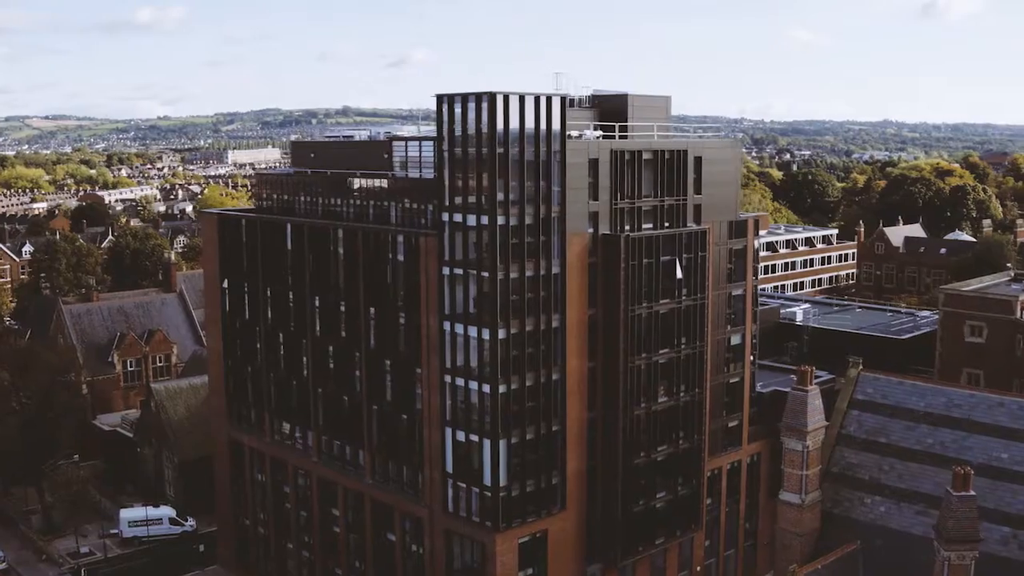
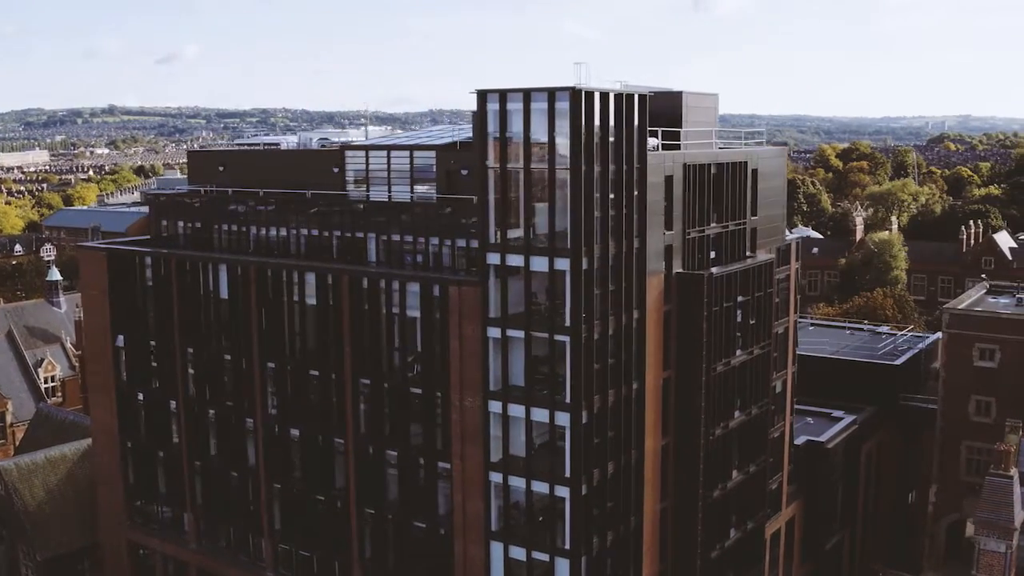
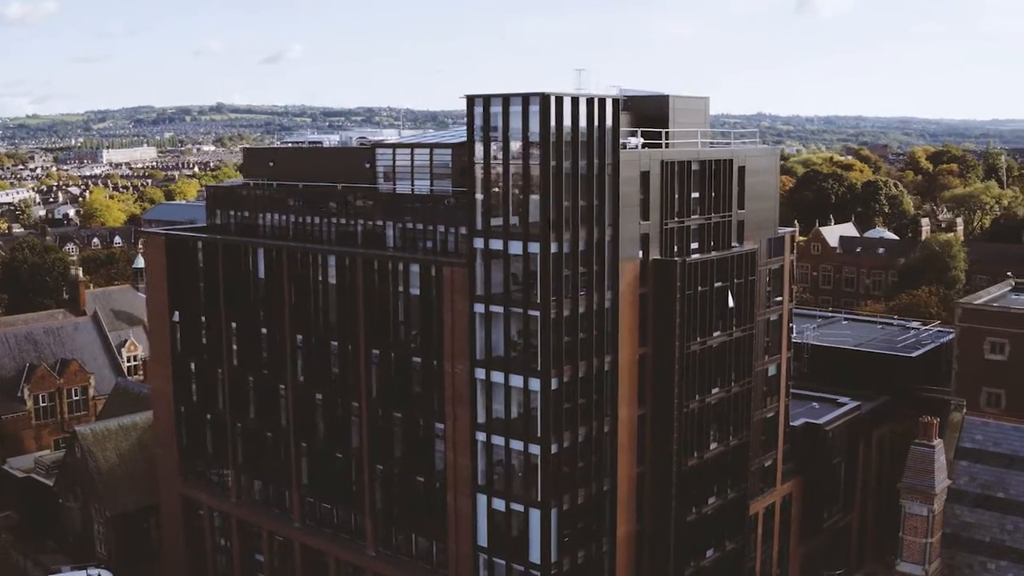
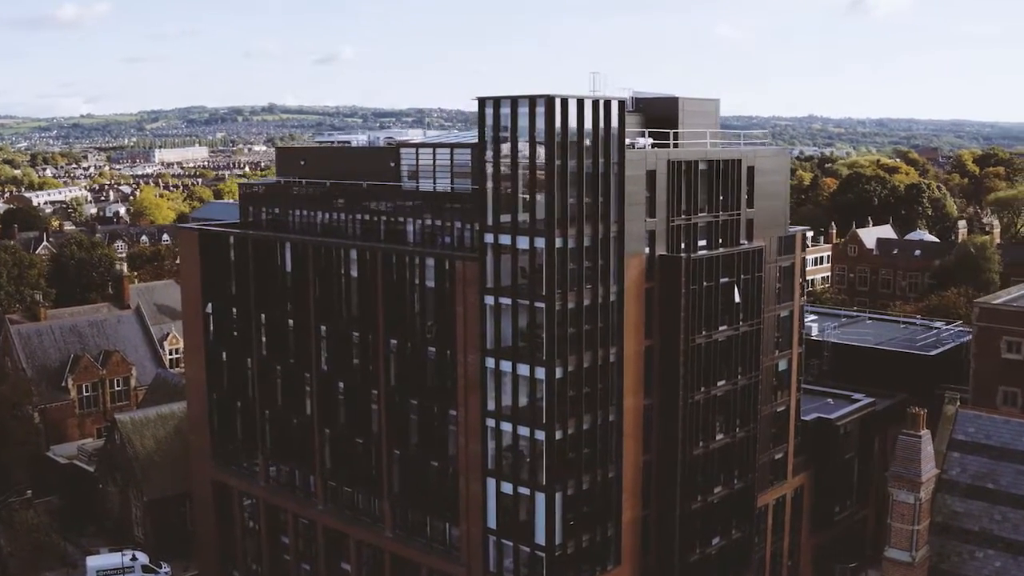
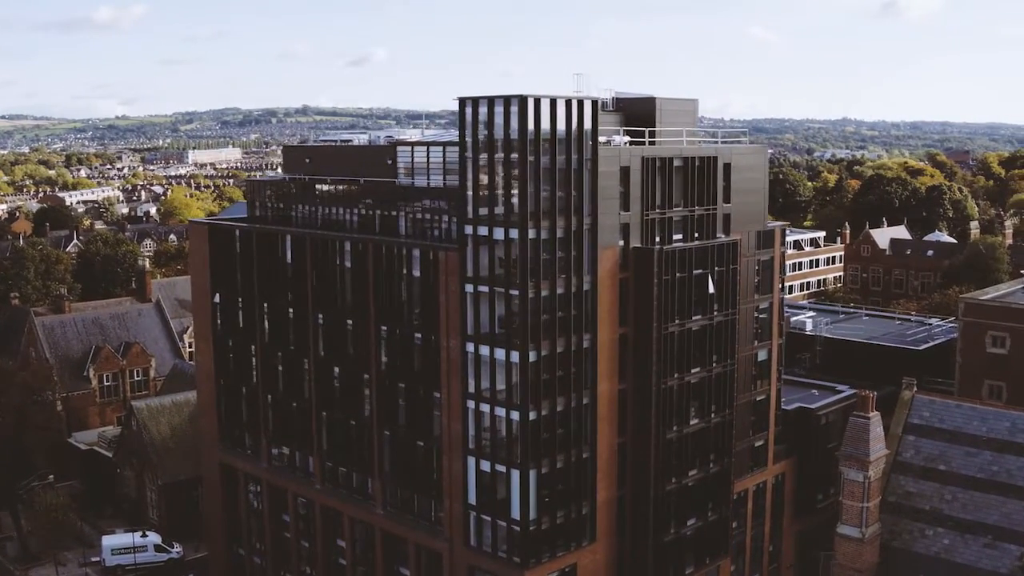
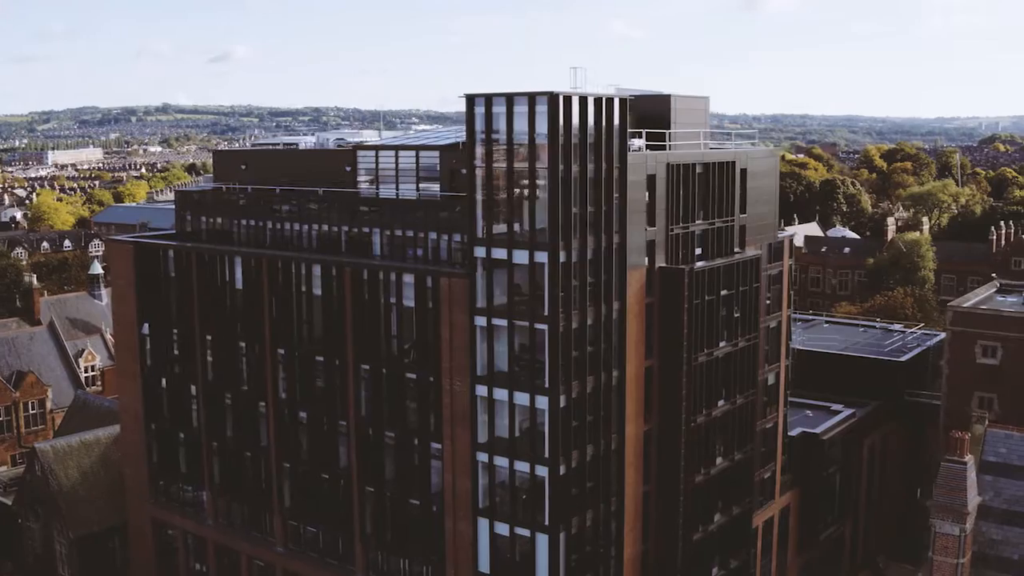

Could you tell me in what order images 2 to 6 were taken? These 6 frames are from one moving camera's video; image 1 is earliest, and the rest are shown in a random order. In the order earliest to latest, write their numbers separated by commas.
5, 4, 3, 6, 2
